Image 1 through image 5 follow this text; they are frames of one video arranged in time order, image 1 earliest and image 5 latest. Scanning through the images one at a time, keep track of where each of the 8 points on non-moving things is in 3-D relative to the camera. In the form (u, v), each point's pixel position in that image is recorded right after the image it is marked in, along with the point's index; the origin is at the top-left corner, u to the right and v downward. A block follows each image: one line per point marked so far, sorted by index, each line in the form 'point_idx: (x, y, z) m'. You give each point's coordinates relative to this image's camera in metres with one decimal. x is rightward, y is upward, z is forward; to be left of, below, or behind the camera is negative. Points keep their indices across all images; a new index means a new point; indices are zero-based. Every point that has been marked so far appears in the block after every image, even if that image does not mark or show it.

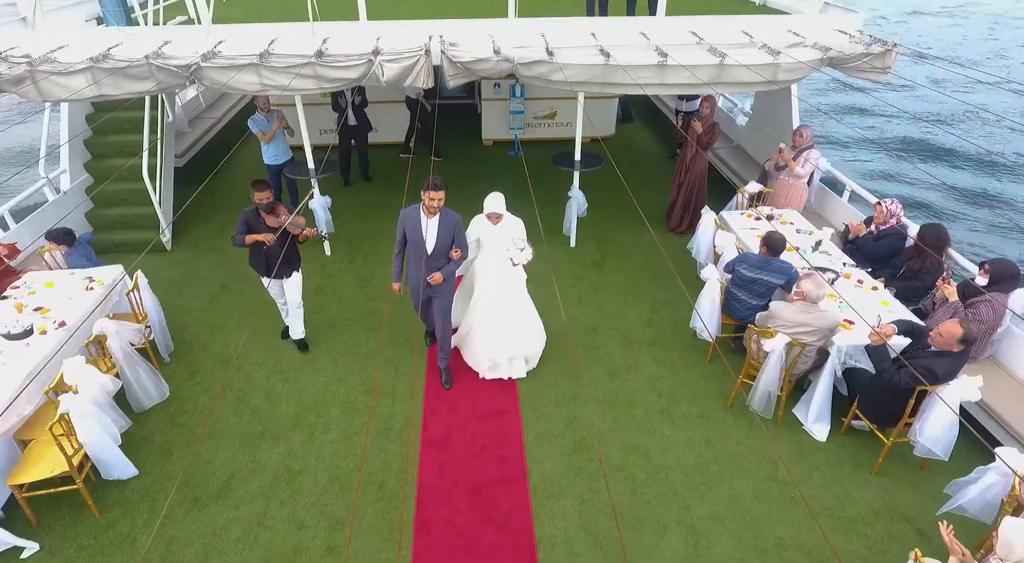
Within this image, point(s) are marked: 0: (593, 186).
0: (+1.3, +1.5, +9.0) m
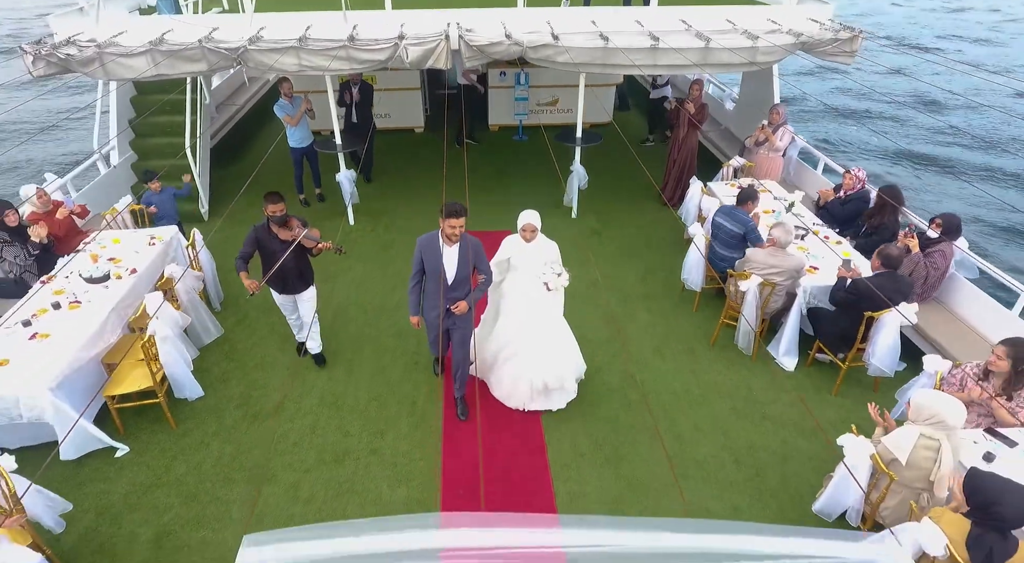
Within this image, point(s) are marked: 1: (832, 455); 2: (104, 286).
0: (+1.4, +2.0, +9.8) m
1: (+2.7, -1.5, +4.8) m
2: (-3.9, 0.0, +5.4) m
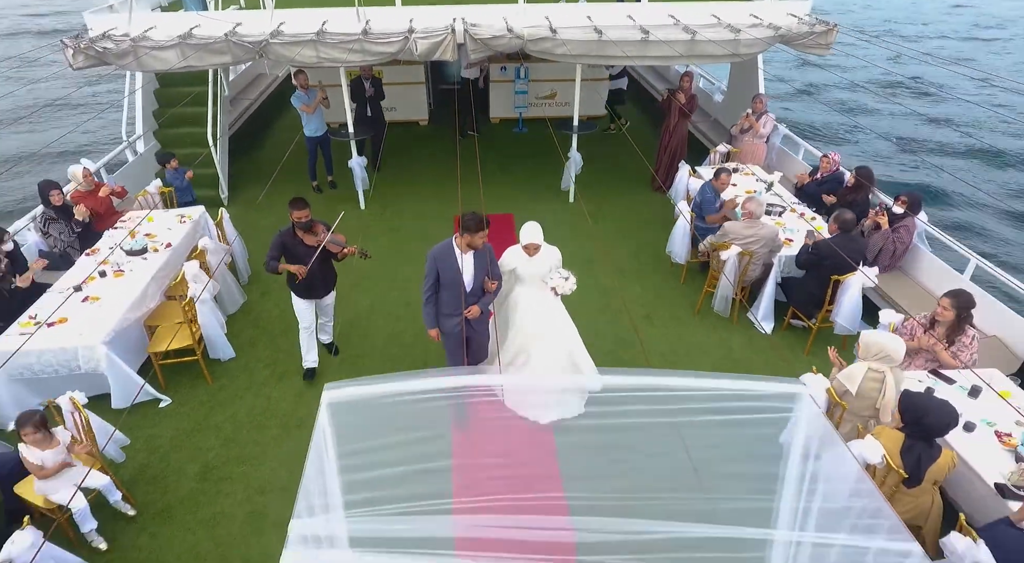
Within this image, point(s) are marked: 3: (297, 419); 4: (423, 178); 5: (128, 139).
0: (+1.4, +2.3, +10.4) m
1: (+2.7, -1.2, +5.4) m
2: (-3.8, +0.2, +6.0) m
3: (-2.0, -1.3, +5.2) m
4: (-1.5, +1.7, +9.6) m
5: (-5.5, +2.1, +8.2) m
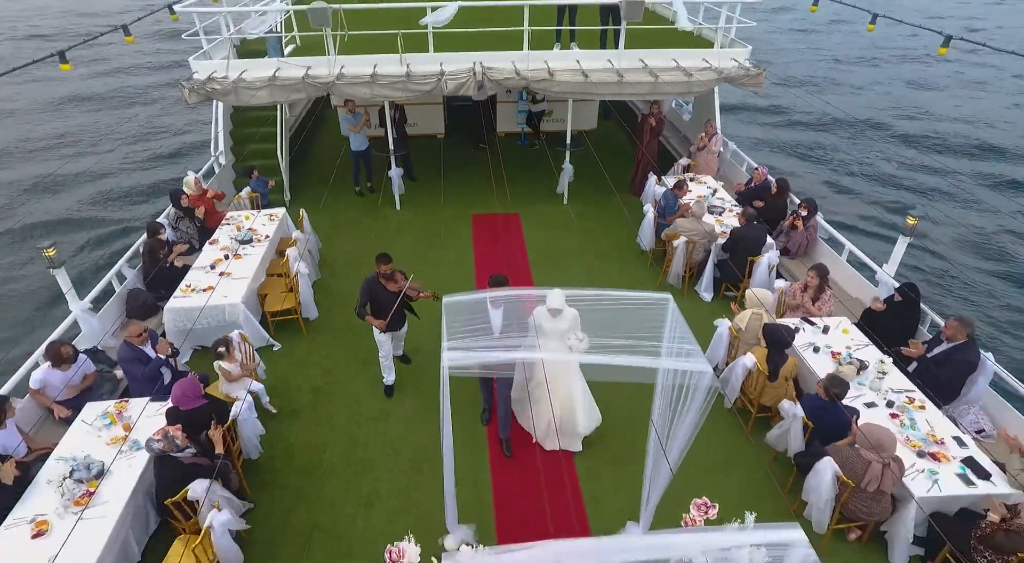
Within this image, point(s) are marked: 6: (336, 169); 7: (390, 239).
0: (+1.5, +2.6, +12.6) m
1: (+2.9, -0.9, +7.6) m
2: (-3.7, +0.5, +8.2) m
3: (-1.8, -1.0, +7.5) m
4: (-1.4, +2.0, +11.8) m
5: (-5.4, +2.3, +10.4) m
6: (-3.7, +2.4, +12.0) m
7: (-2.2, +0.8, +10.1) m
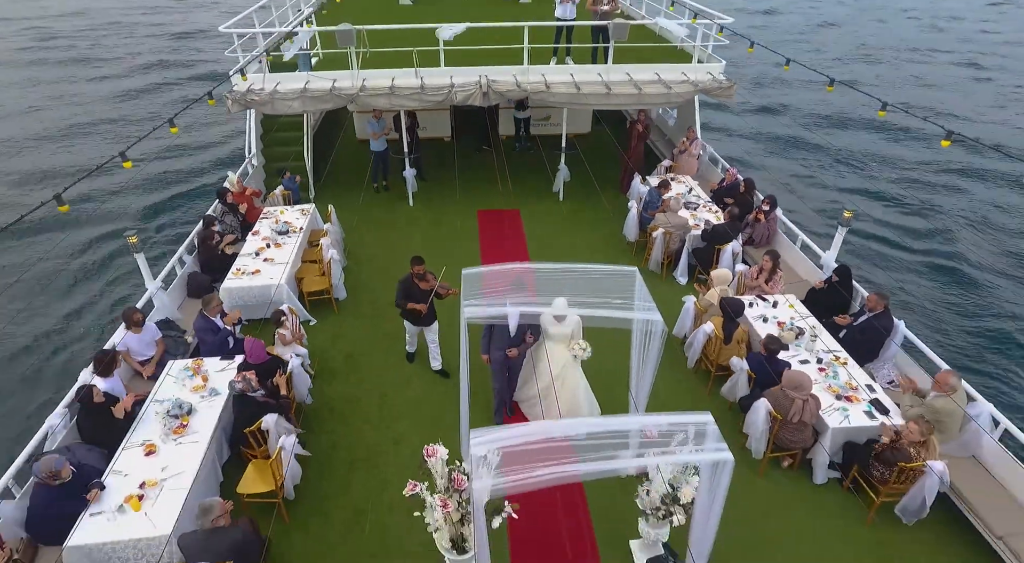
0: (+1.5, +2.9, +13.9) m
1: (+2.9, -0.6, +8.9) m
2: (-3.7, +0.8, +9.4) m
3: (-1.8, -0.8, +8.8) m
4: (-1.4, +2.3, +13.1) m
5: (-5.4, +2.6, +11.7) m
6: (-3.7, +2.6, +13.3) m
7: (-2.1, +1.0, +11.4) m
